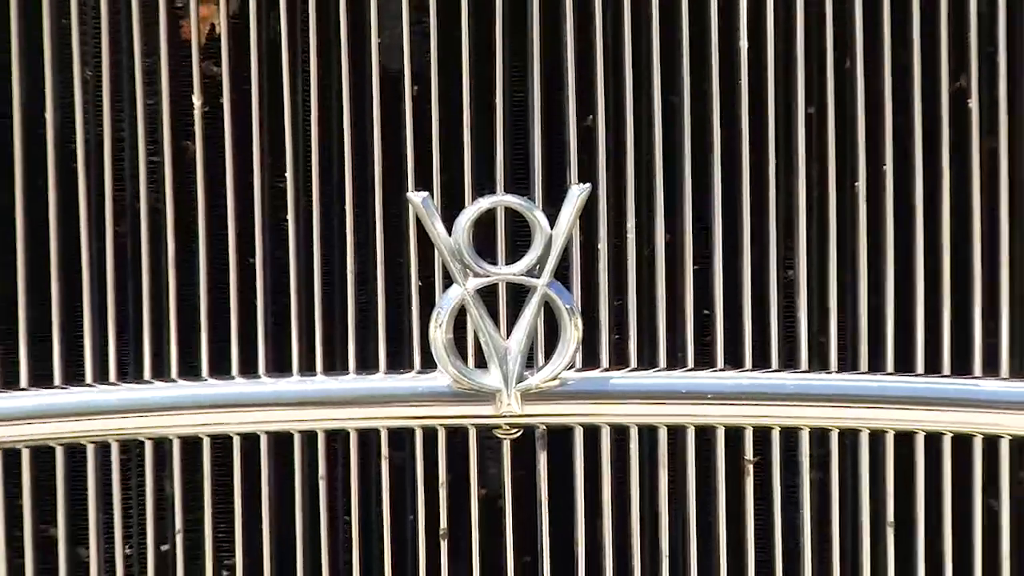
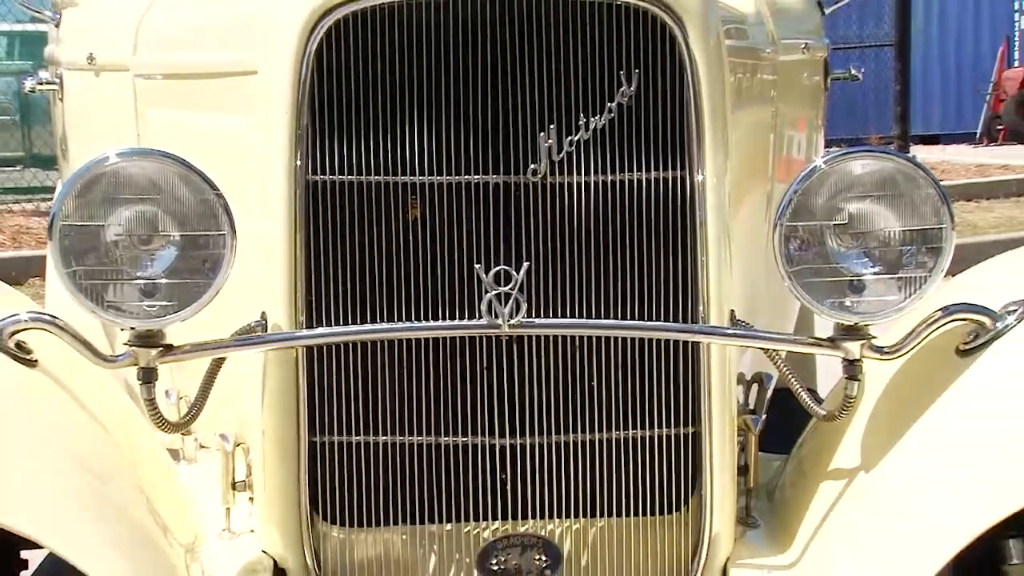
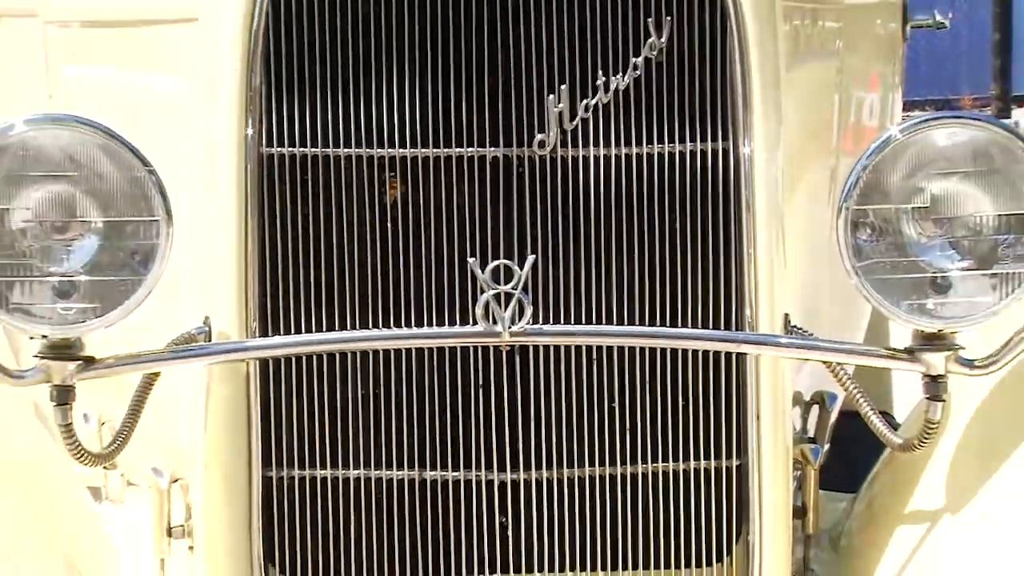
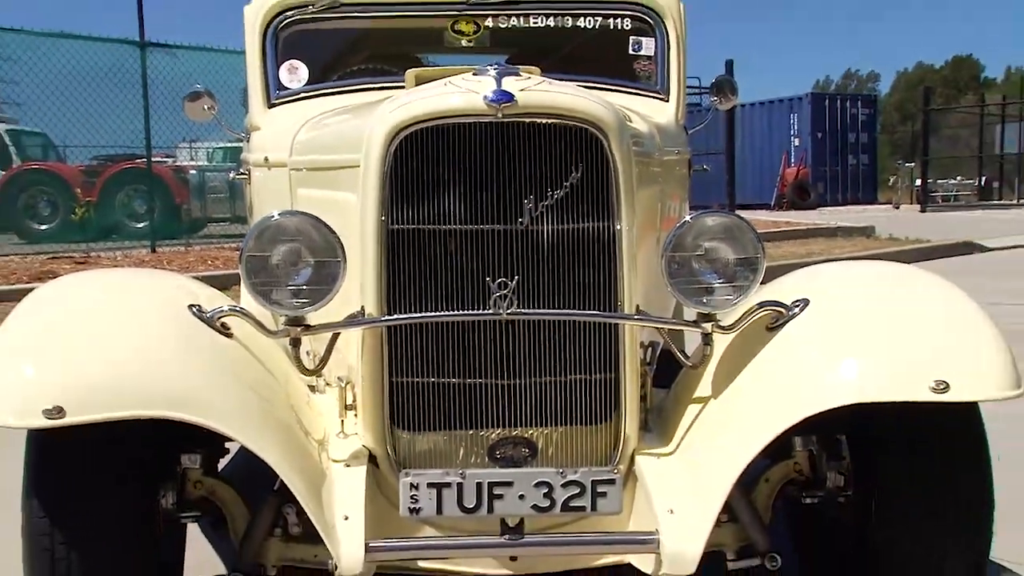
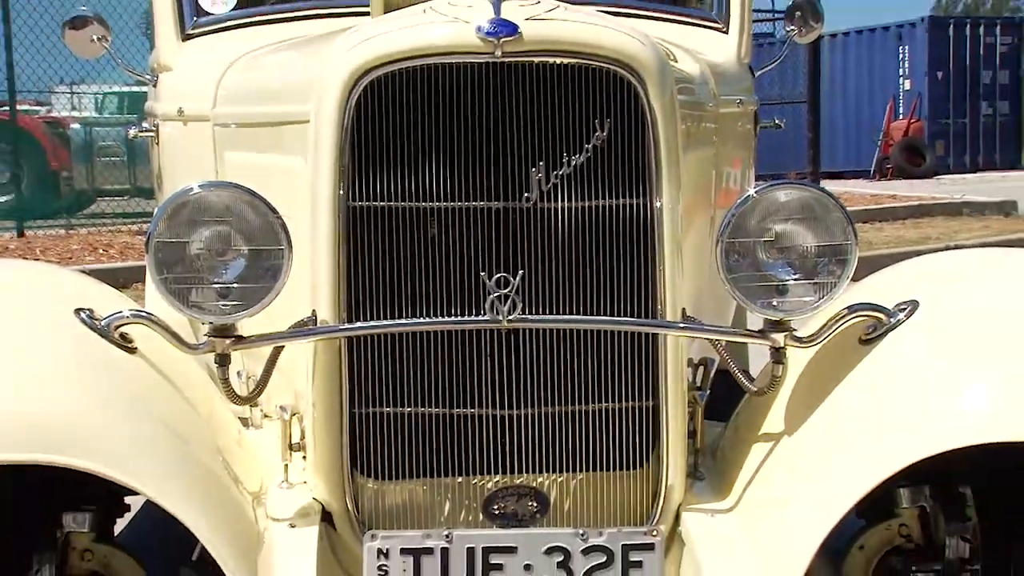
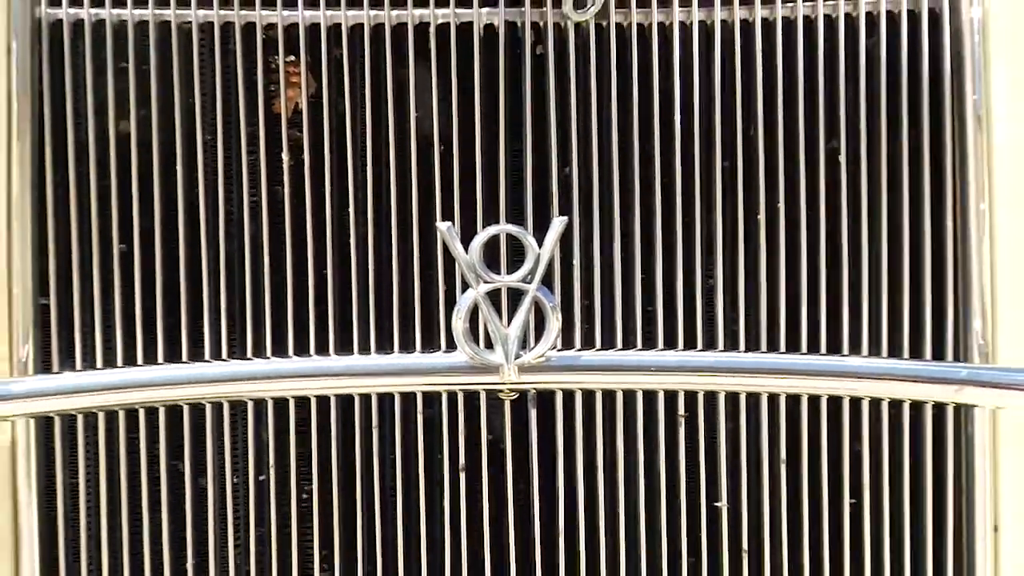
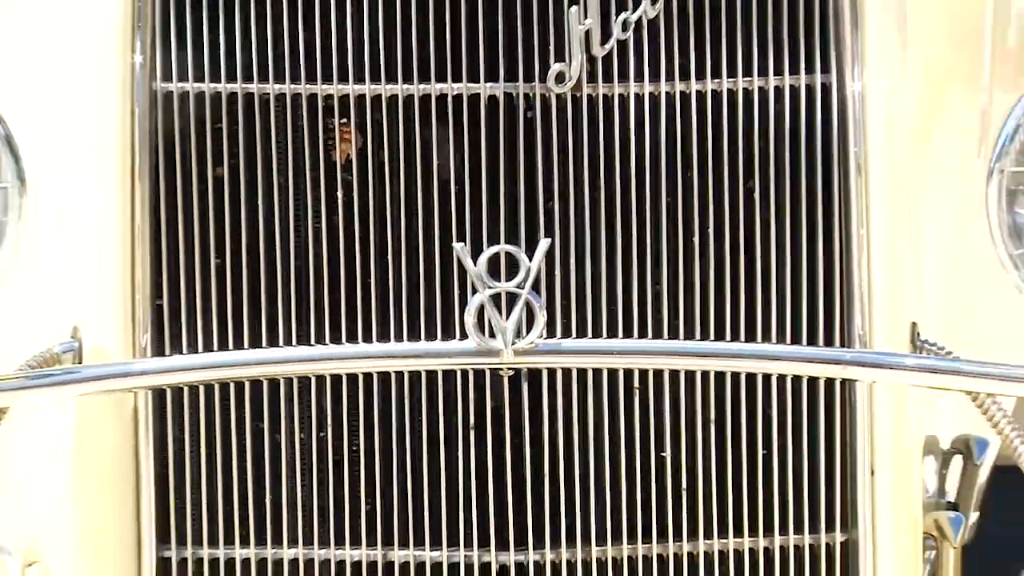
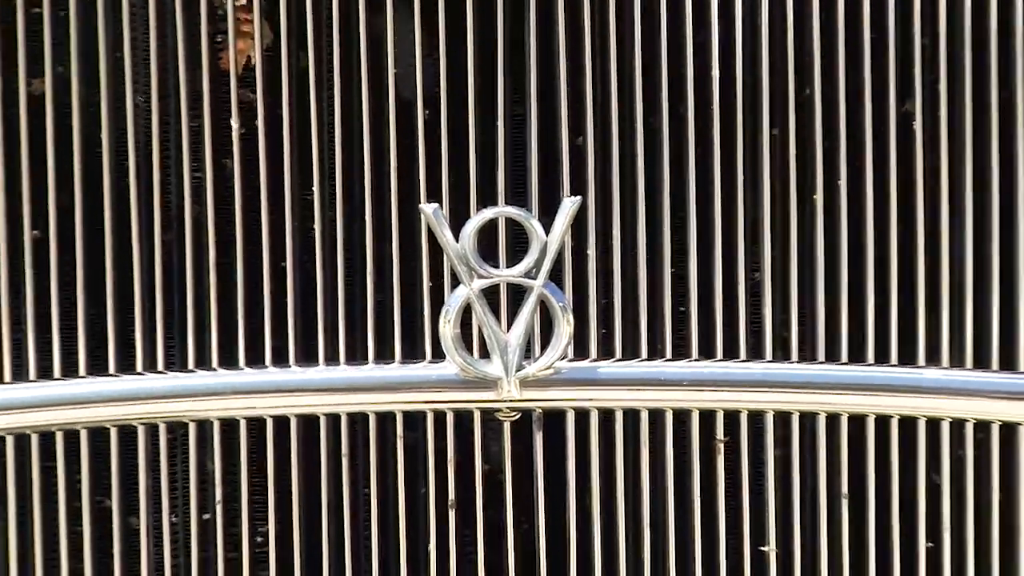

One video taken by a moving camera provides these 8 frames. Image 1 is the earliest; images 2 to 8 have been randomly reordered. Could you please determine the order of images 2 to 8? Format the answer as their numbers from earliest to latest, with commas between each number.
8, 6, 7, 3, 2, 5, 4
